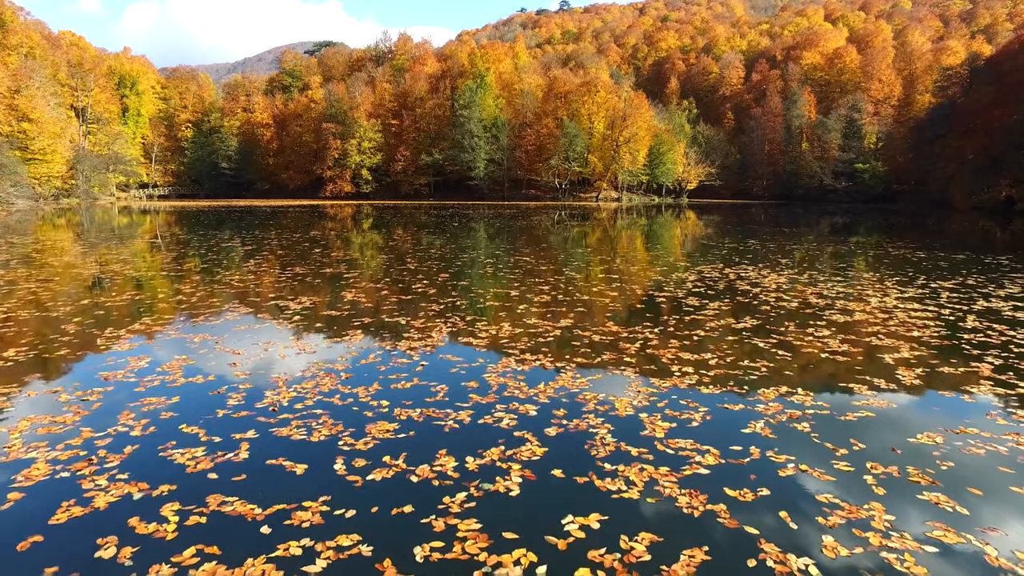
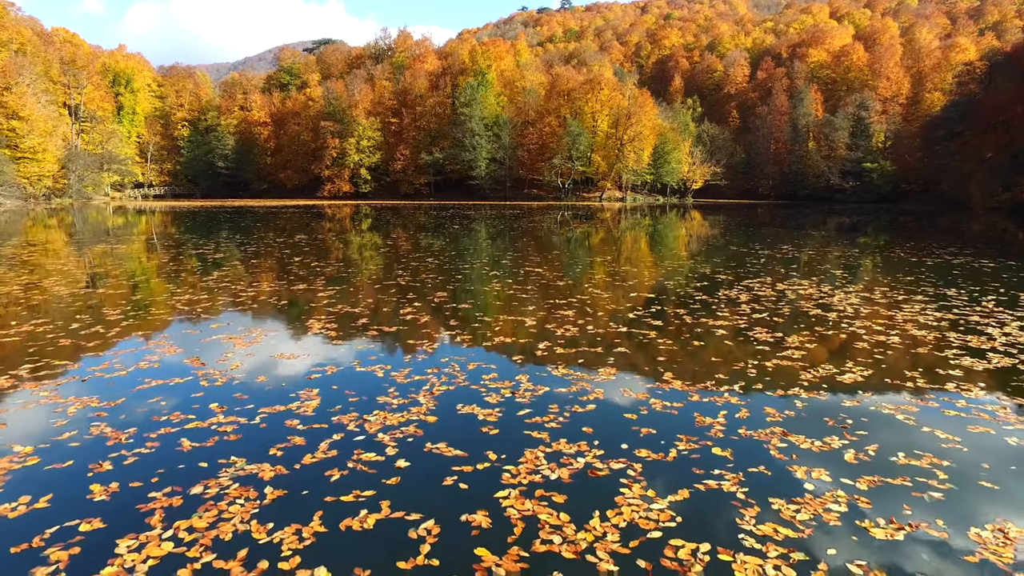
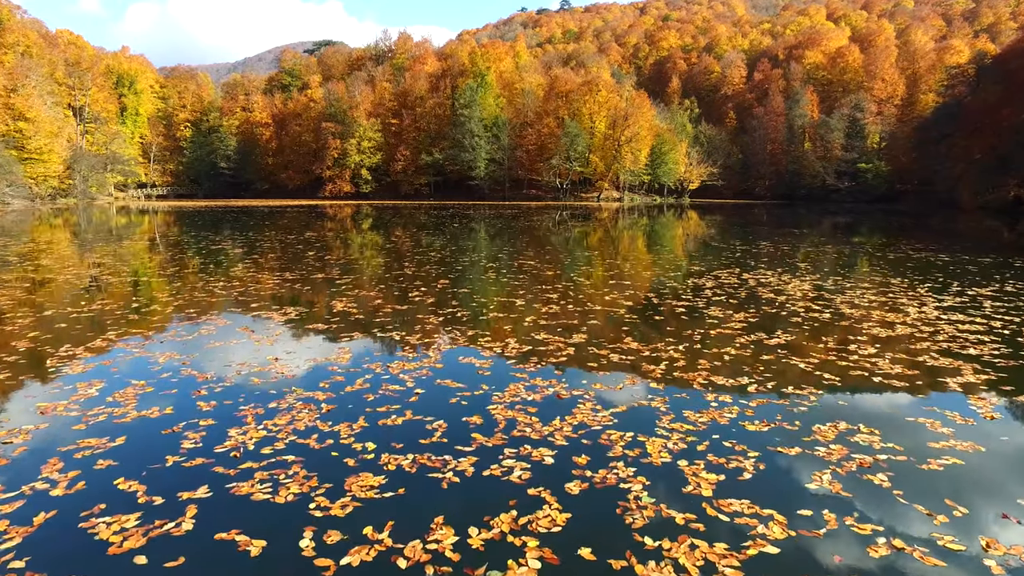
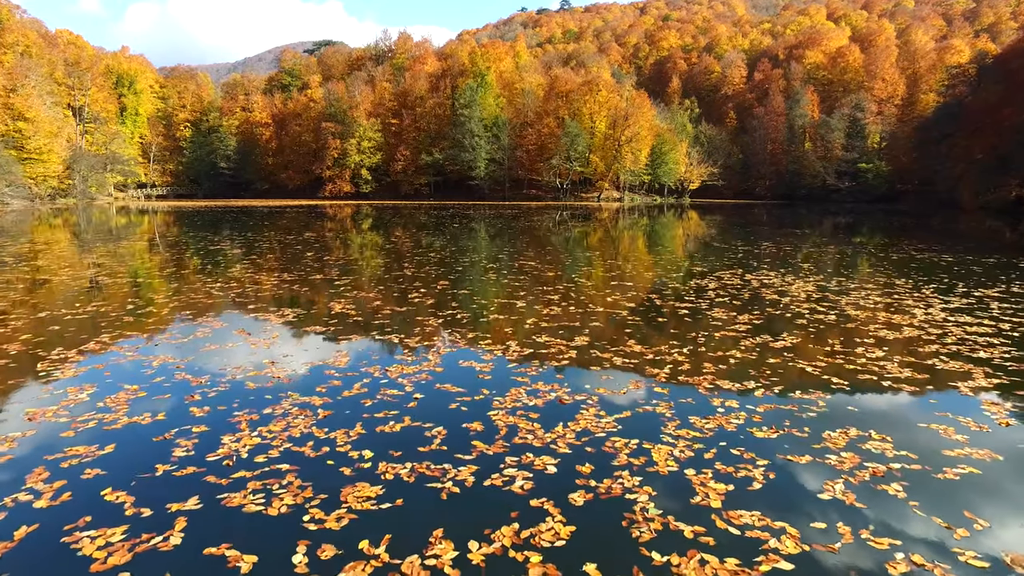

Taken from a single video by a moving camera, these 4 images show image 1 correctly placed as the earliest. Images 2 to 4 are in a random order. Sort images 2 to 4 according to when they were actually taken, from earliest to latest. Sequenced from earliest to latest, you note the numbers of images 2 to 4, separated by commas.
3, 4, 2
